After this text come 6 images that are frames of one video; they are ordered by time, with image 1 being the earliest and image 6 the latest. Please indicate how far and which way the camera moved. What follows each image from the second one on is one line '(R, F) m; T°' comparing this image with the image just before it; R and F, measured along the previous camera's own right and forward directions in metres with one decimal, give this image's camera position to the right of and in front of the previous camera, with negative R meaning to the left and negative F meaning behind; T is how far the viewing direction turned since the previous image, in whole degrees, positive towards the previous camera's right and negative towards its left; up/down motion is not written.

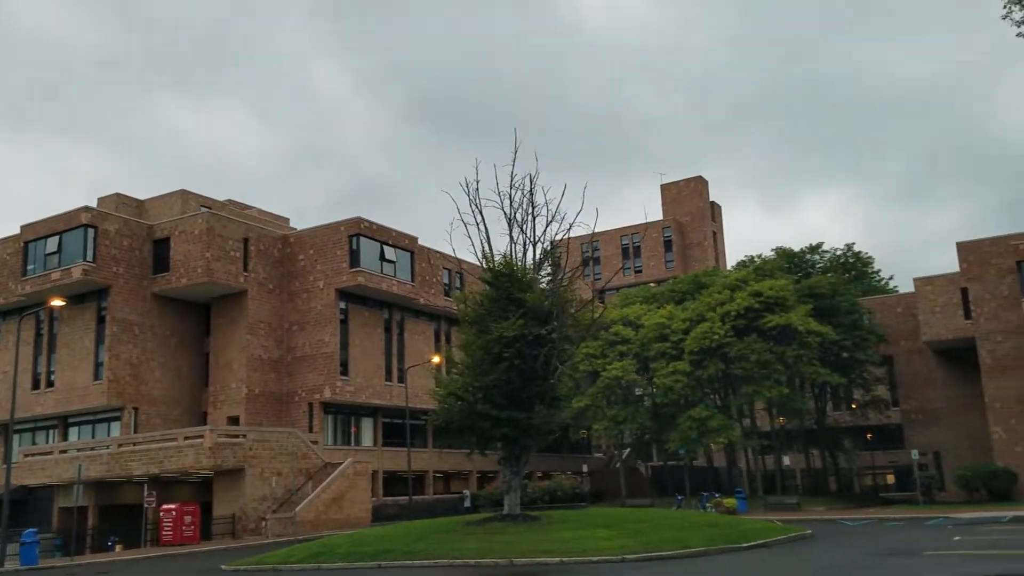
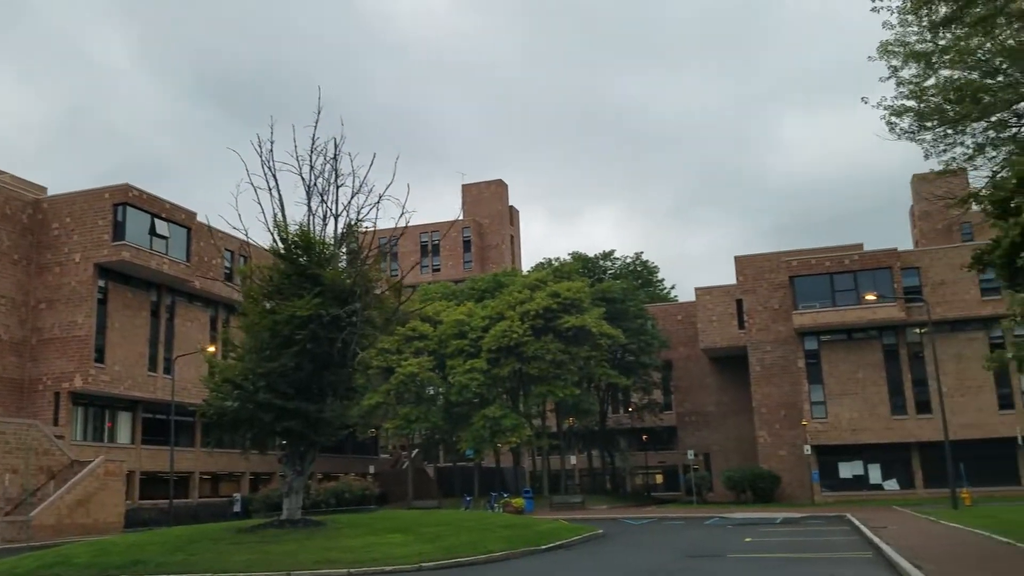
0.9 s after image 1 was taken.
(-0.2, +2.5) m; +15°
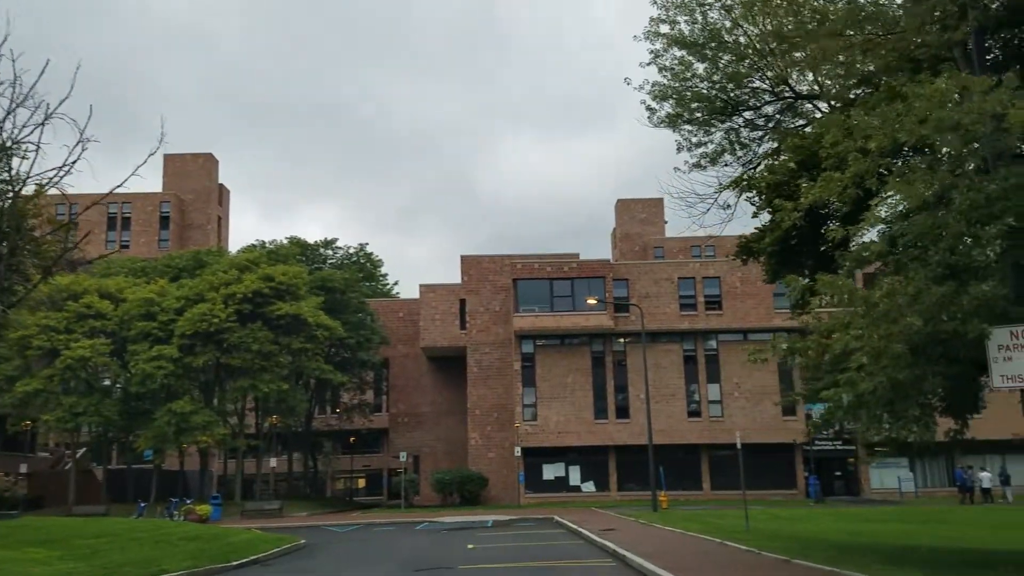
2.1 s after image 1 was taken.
(0.0, +3.1) m; +21°
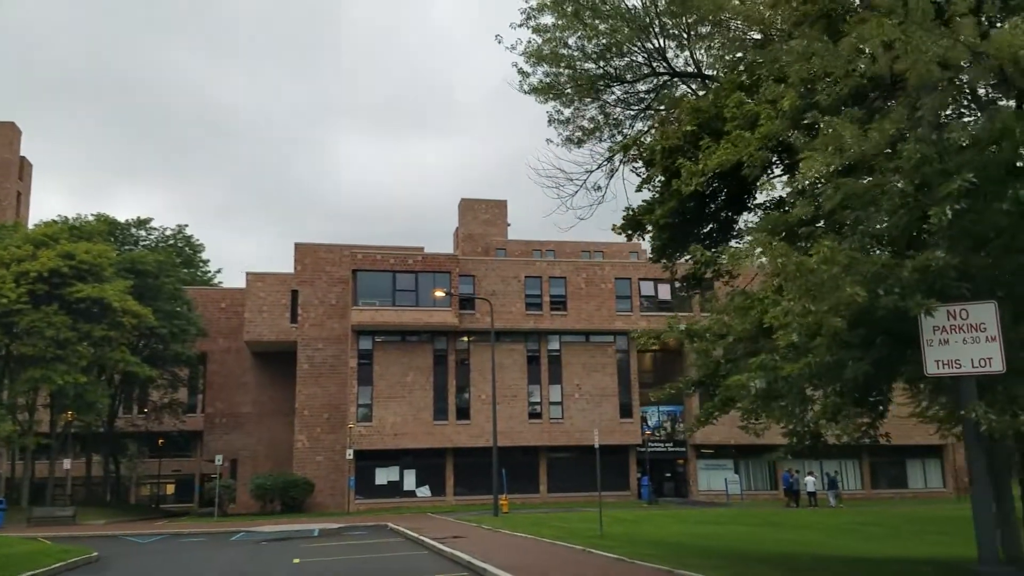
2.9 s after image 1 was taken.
(-0.3, +2.2) m; +12°
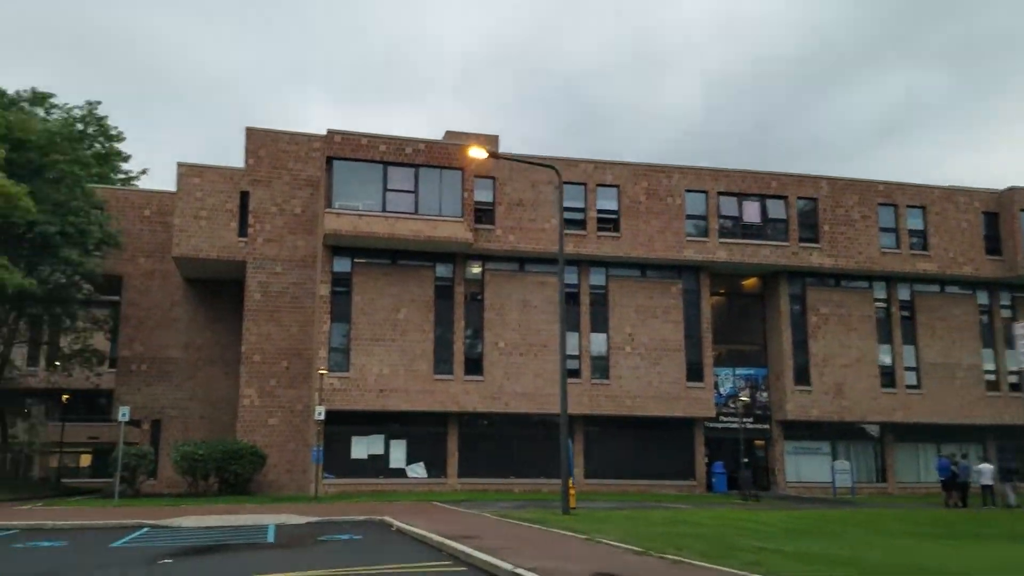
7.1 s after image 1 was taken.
(-3.3, +12.4) m; +3°
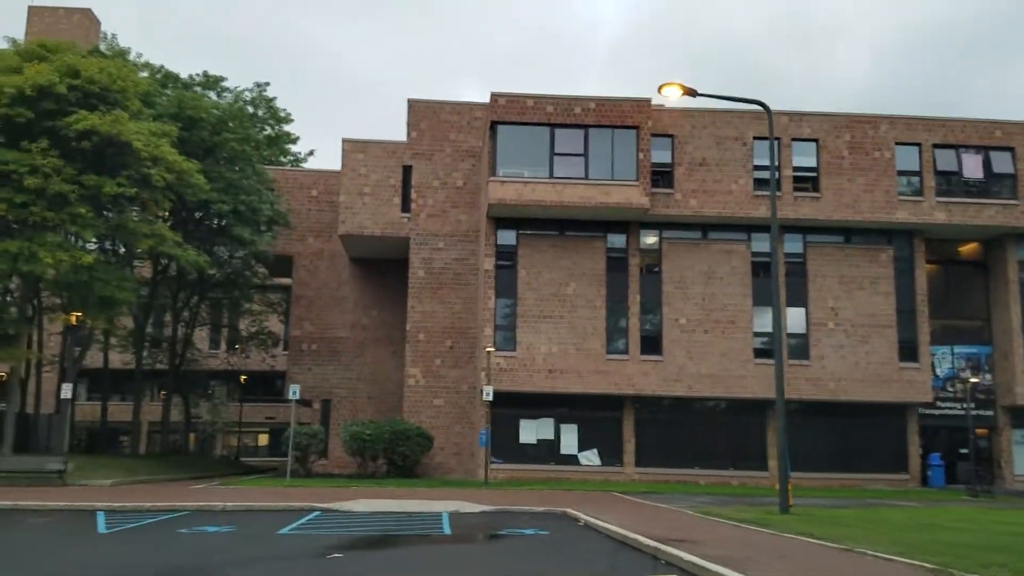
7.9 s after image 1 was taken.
(-1.1, +2.5) m; -11°
